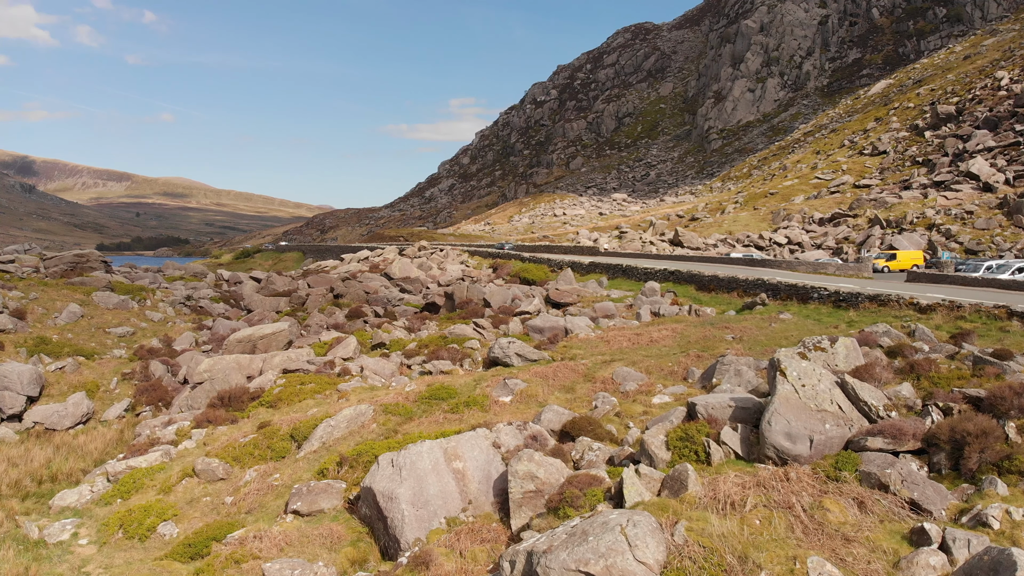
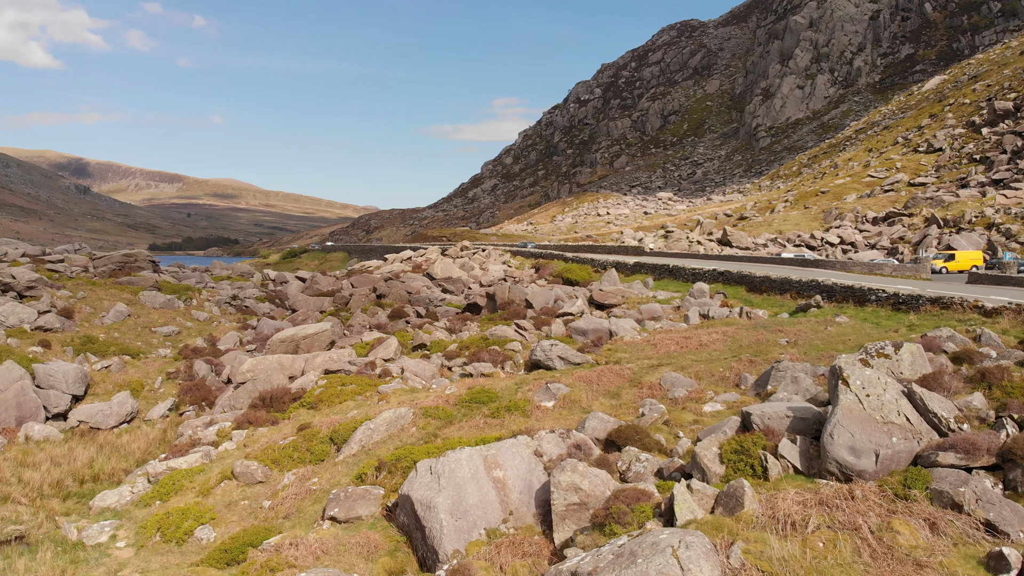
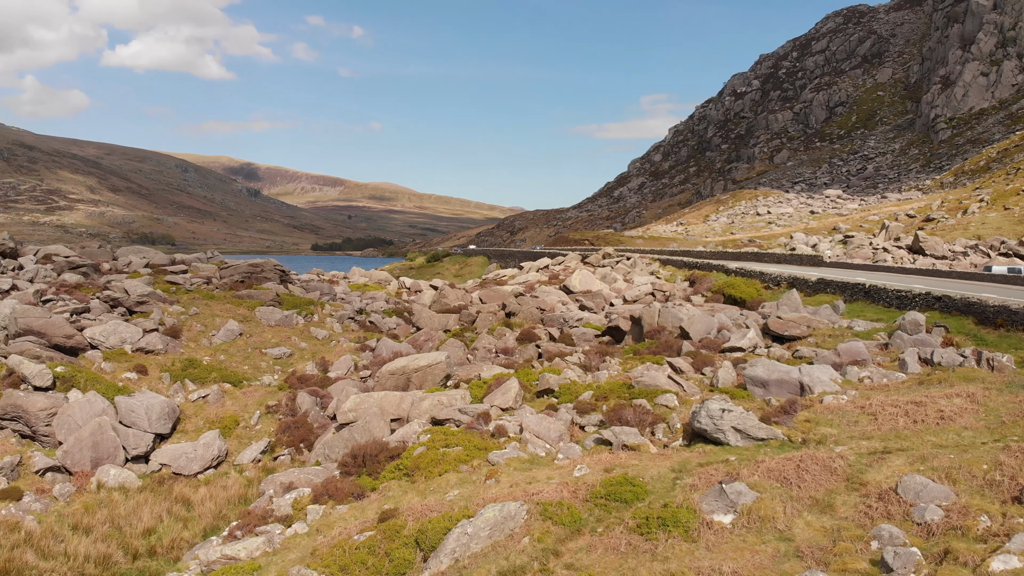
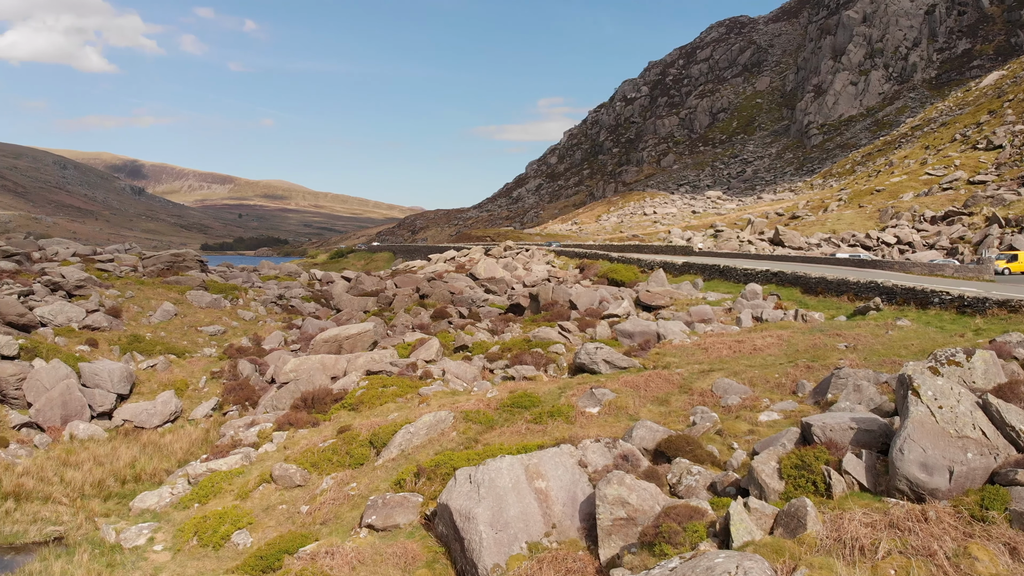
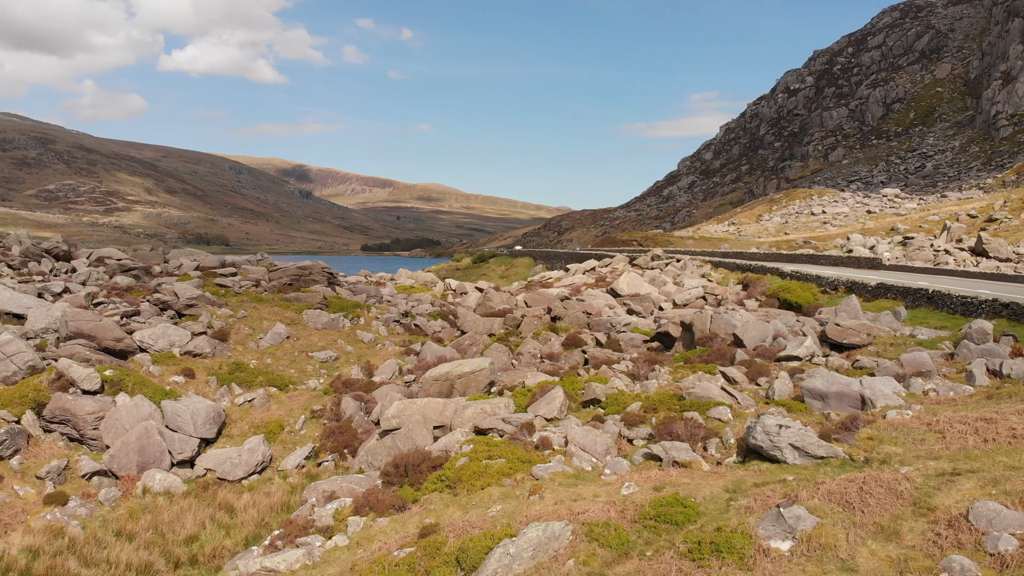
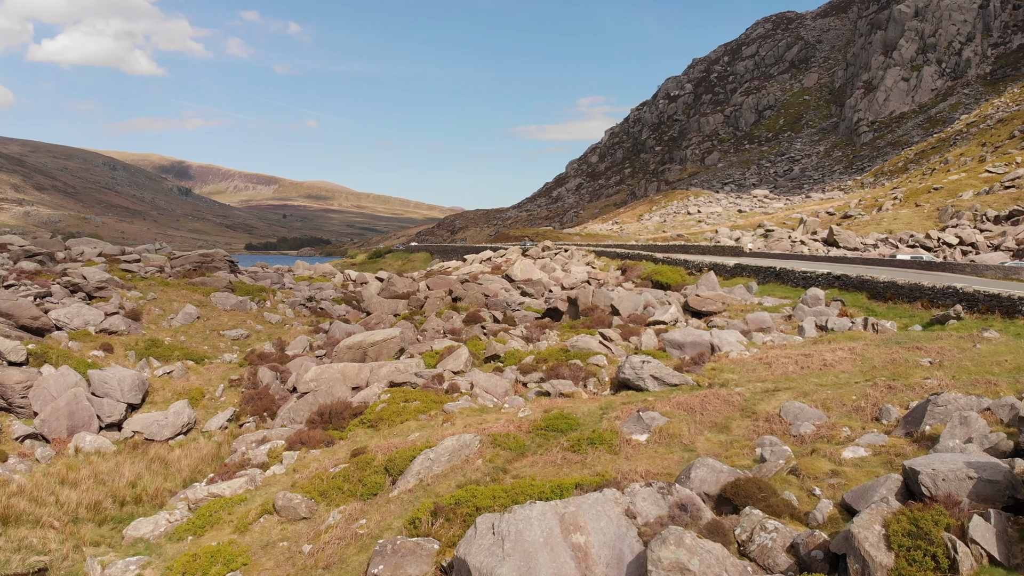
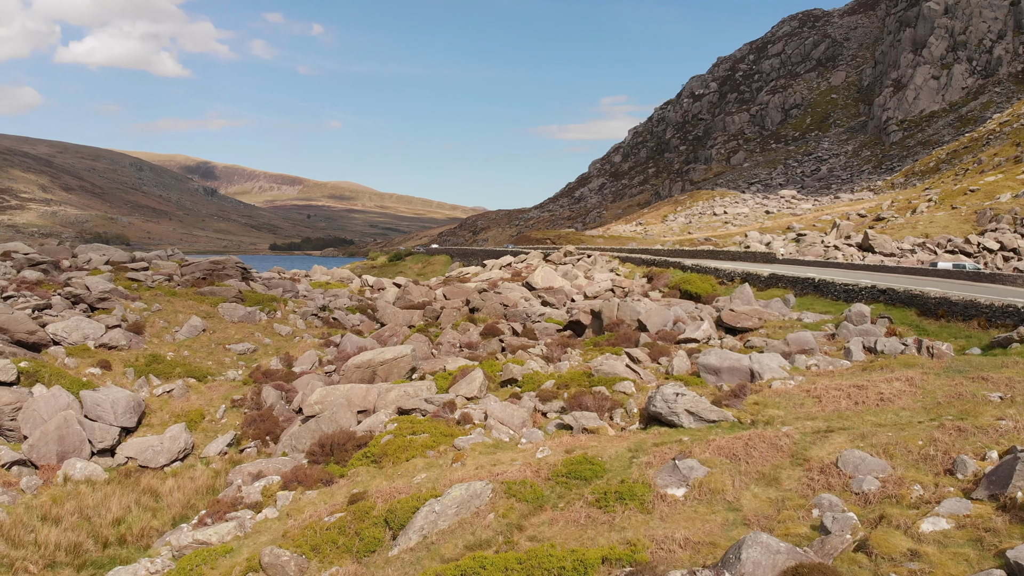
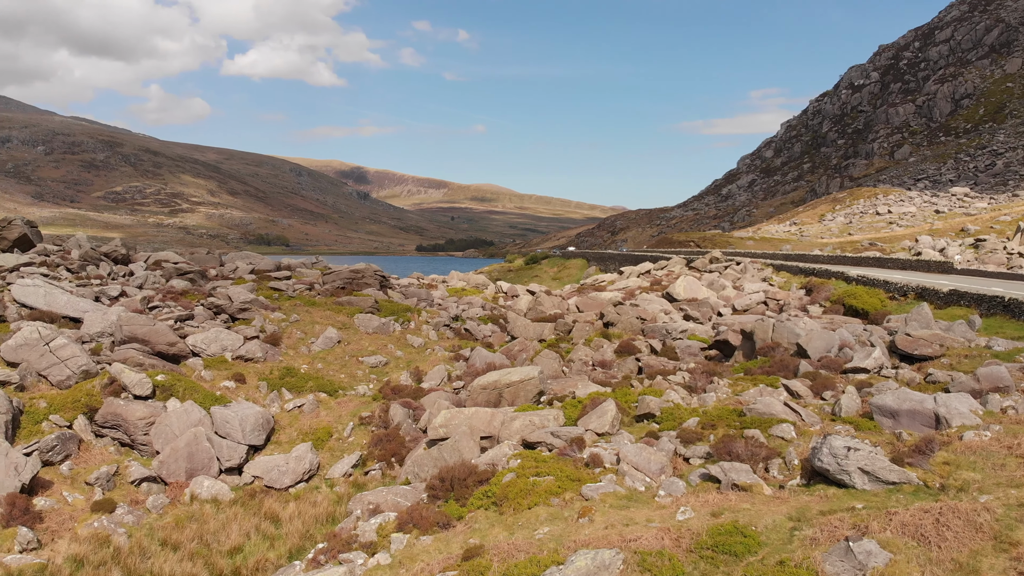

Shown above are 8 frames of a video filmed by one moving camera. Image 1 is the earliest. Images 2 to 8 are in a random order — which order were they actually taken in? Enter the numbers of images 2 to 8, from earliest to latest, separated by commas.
2, 4, 6, 7, 3, 5, 8
